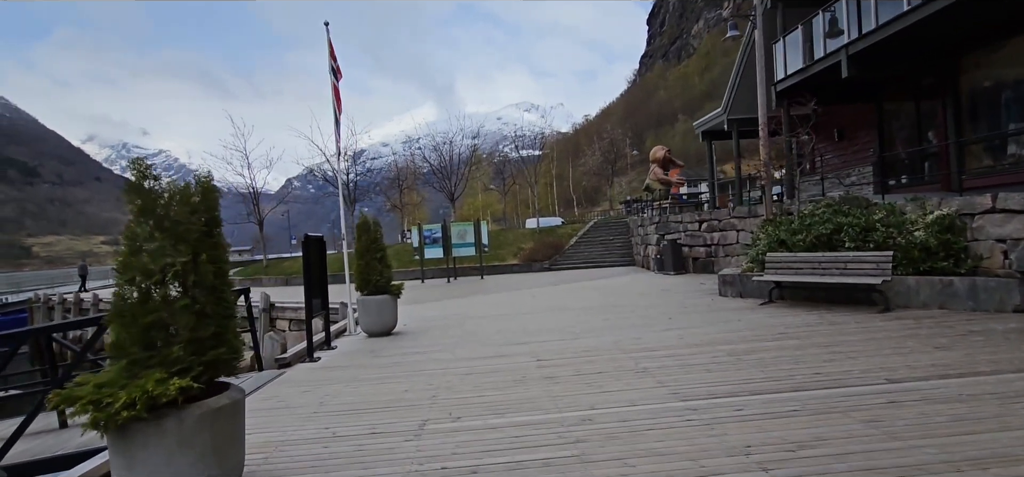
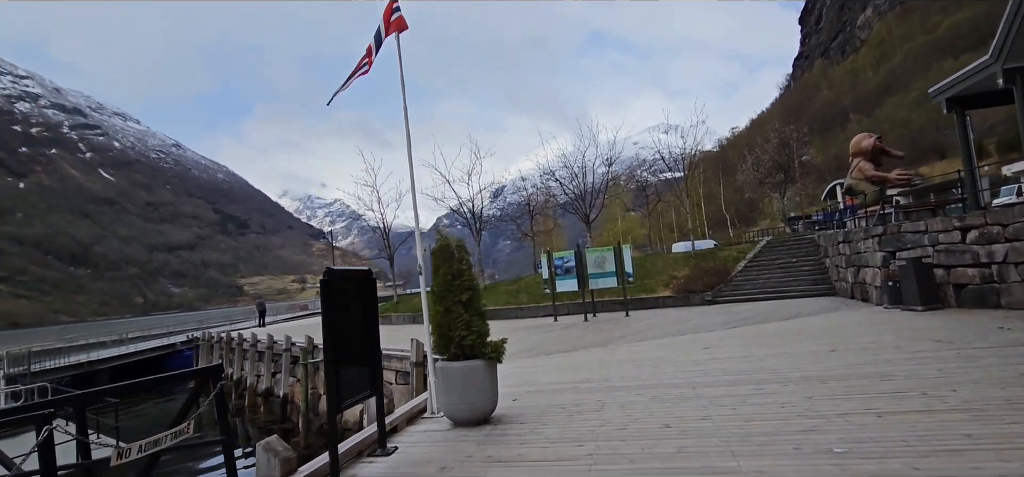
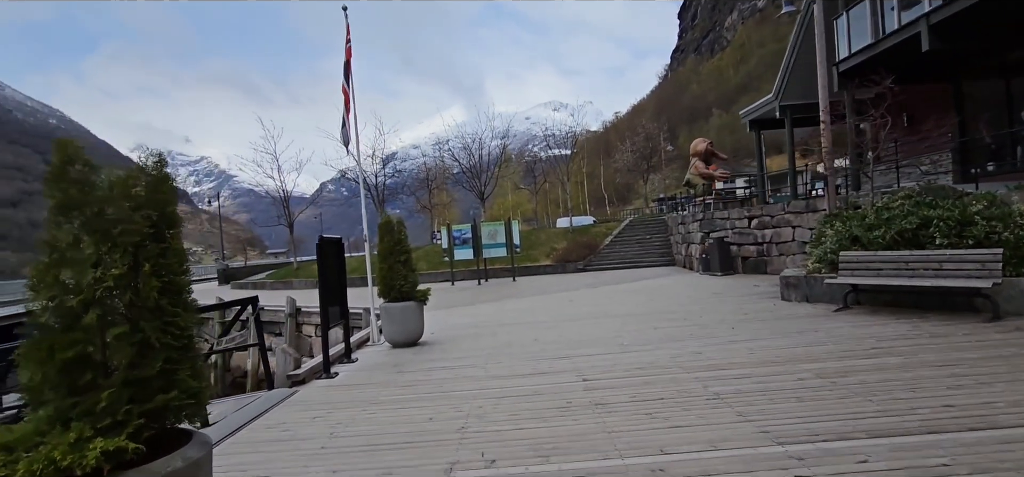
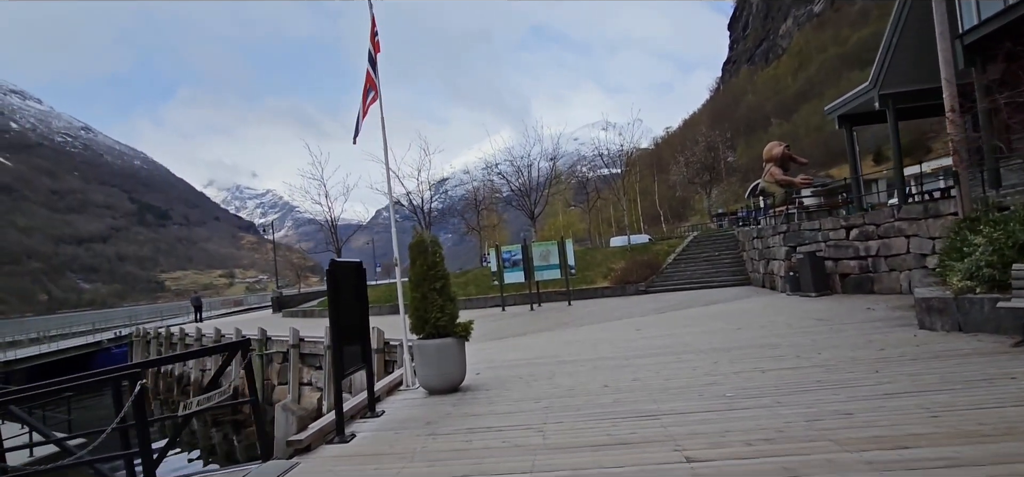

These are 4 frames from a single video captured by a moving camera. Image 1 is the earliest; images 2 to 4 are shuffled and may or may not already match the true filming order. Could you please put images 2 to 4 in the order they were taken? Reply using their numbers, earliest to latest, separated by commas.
3, 4, 2
